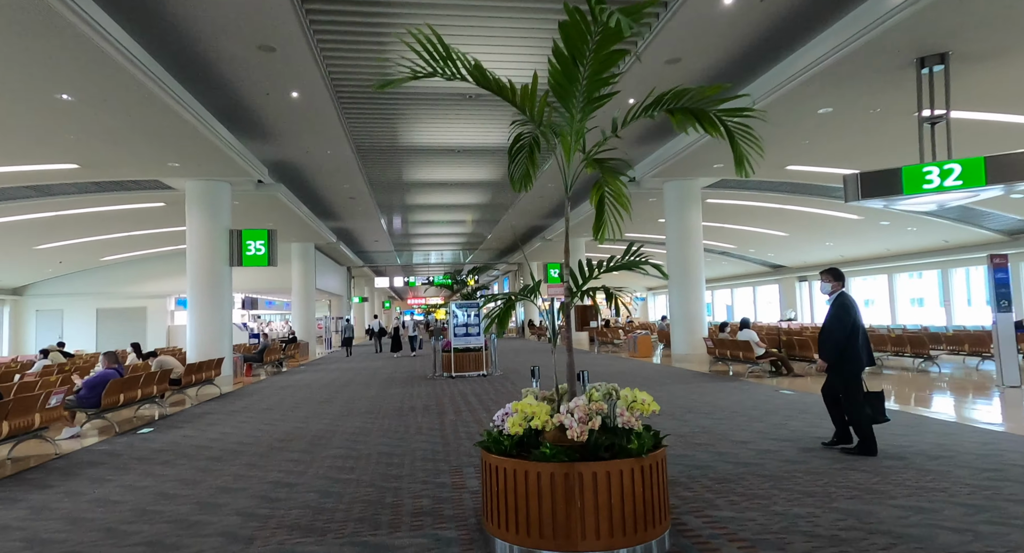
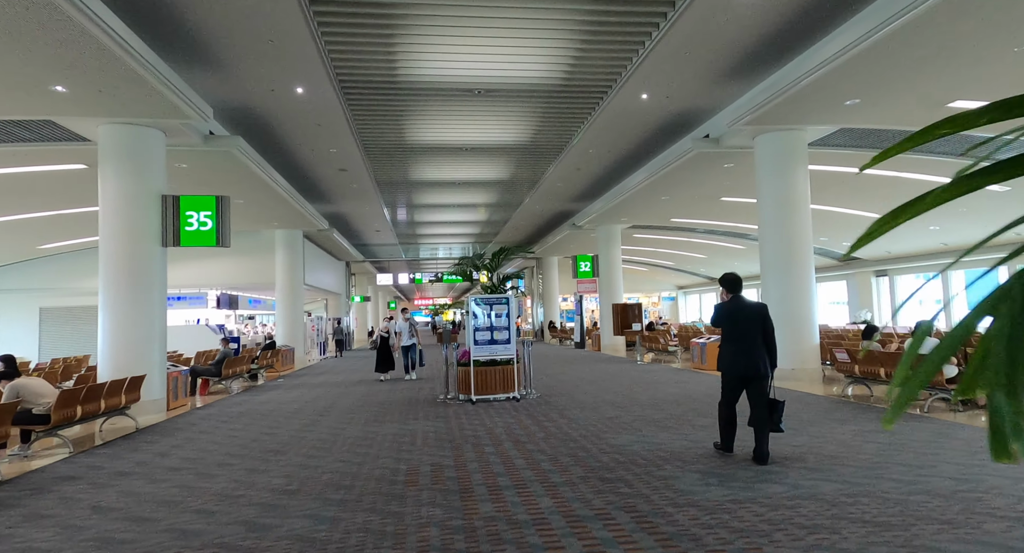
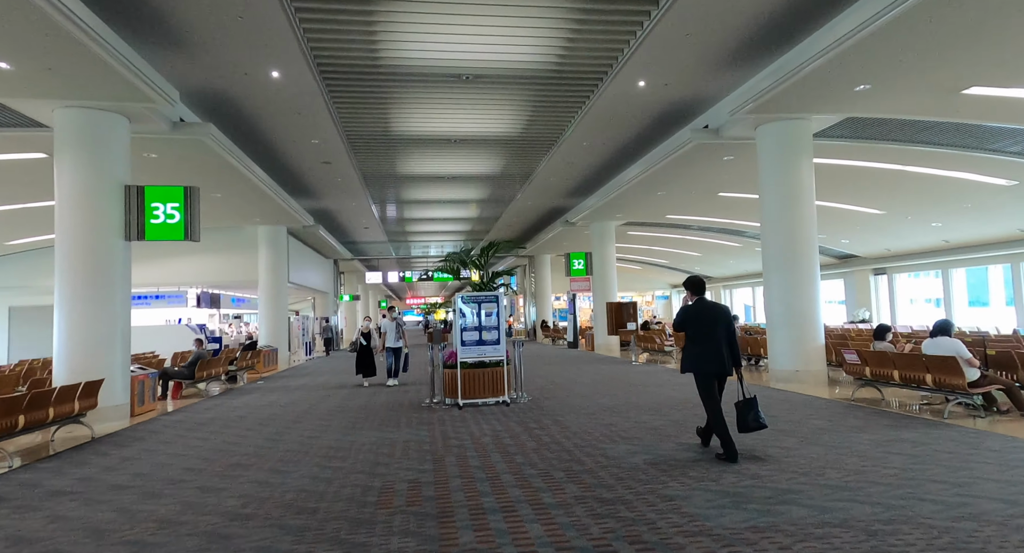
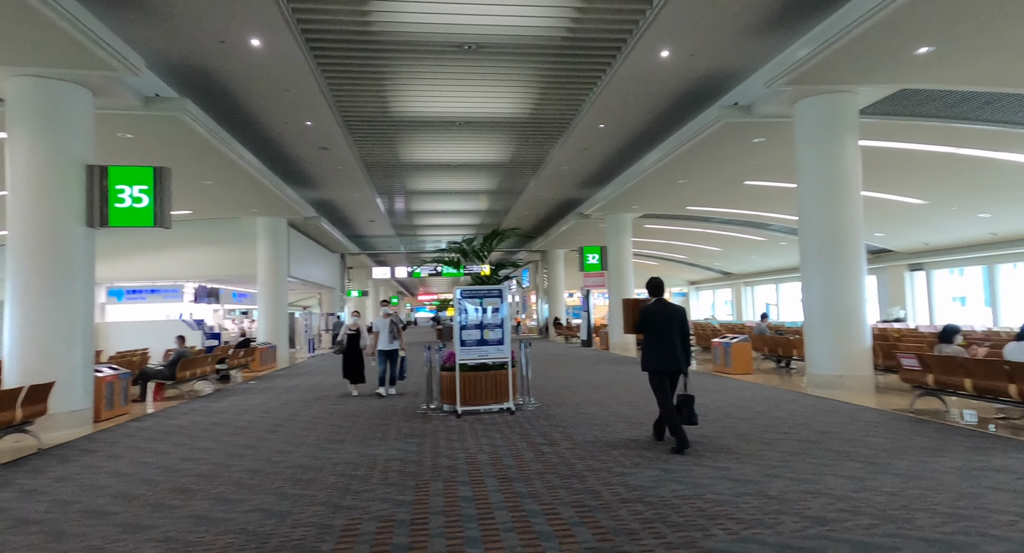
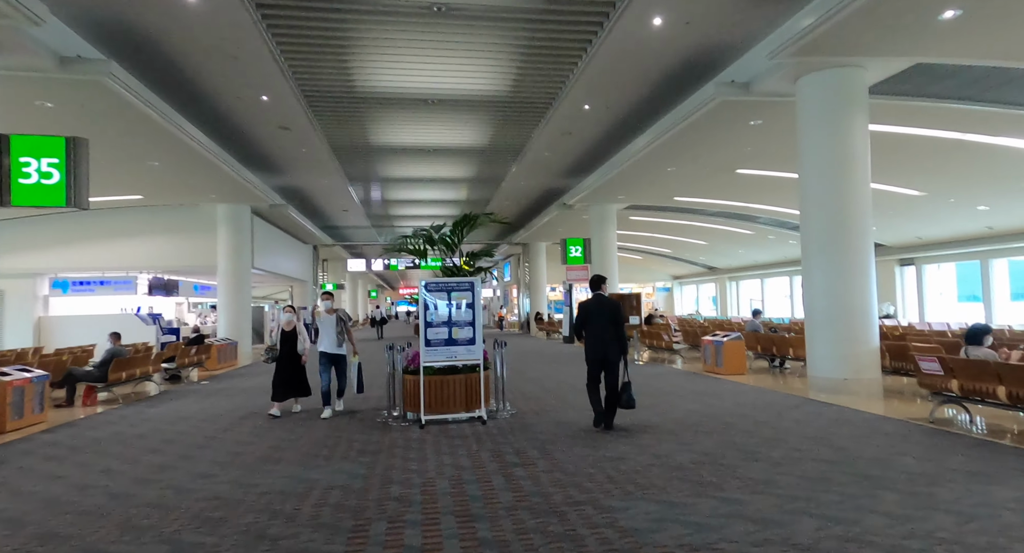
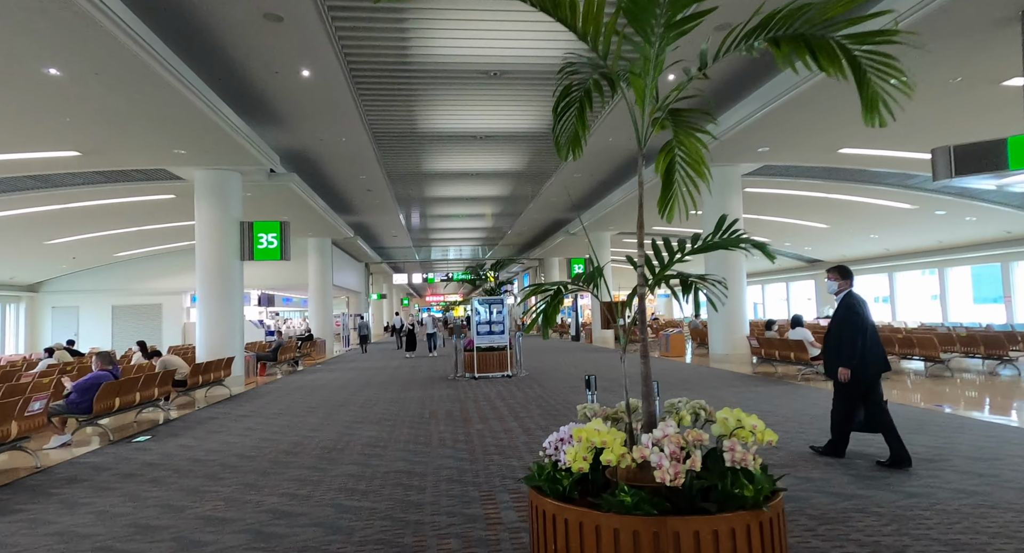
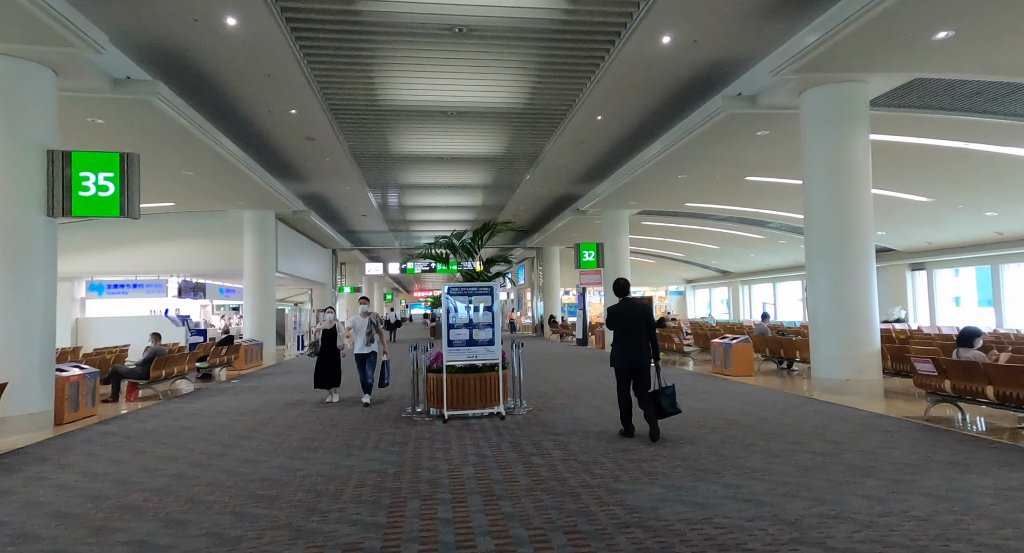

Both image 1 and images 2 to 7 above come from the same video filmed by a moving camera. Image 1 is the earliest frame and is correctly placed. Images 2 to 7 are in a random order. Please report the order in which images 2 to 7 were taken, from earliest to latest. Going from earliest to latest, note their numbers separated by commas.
6, 2, 3, 4, 7, 5
